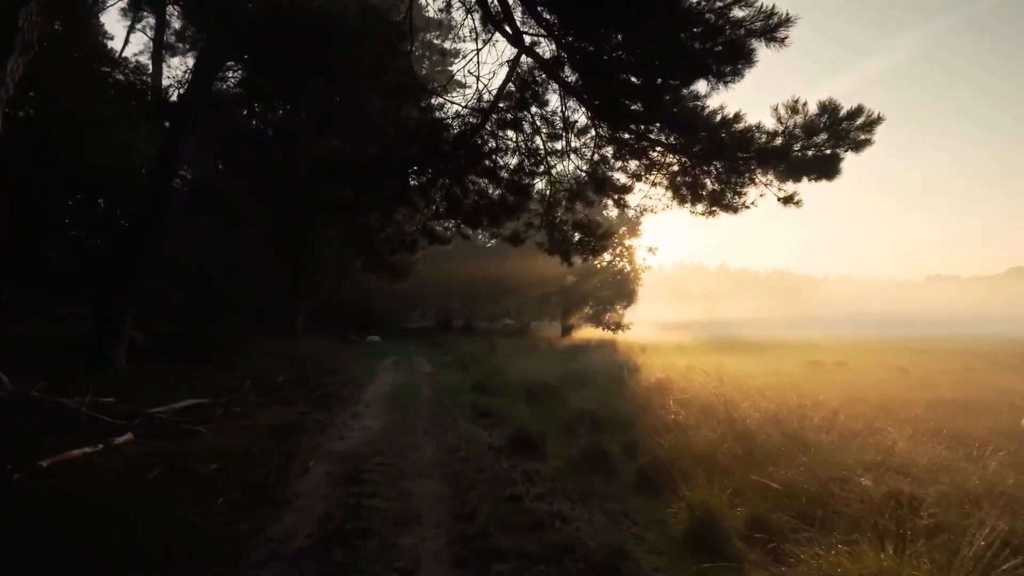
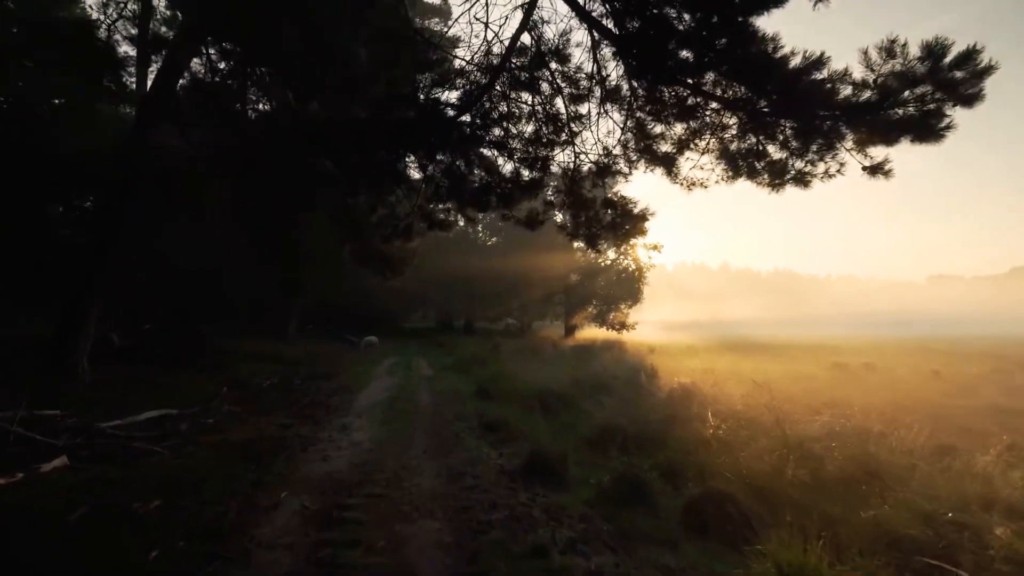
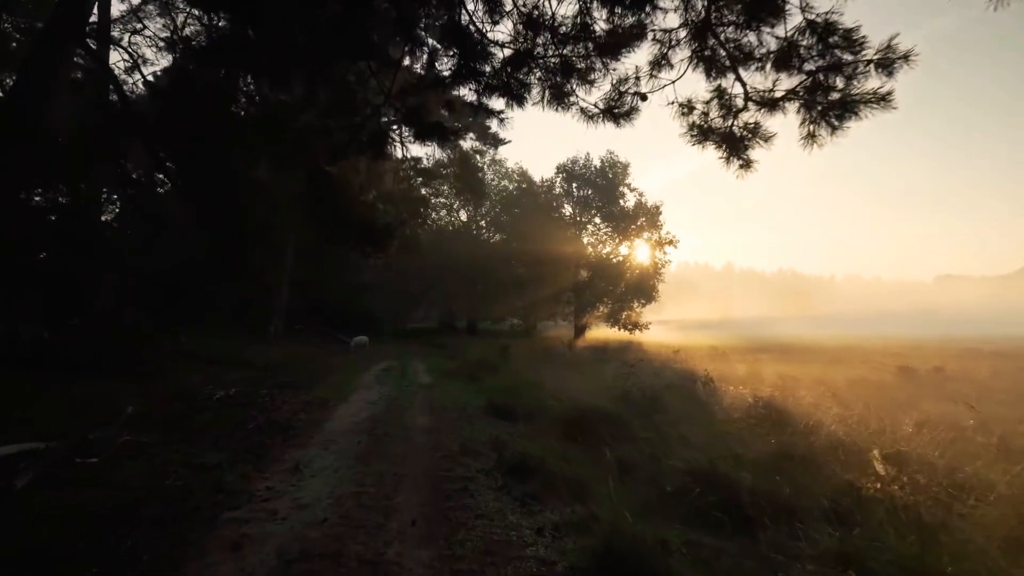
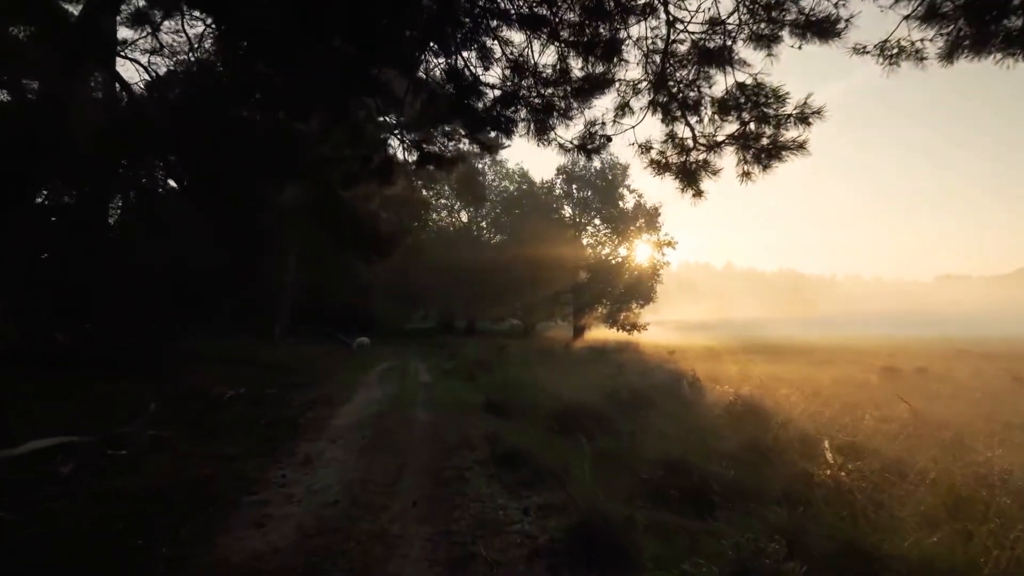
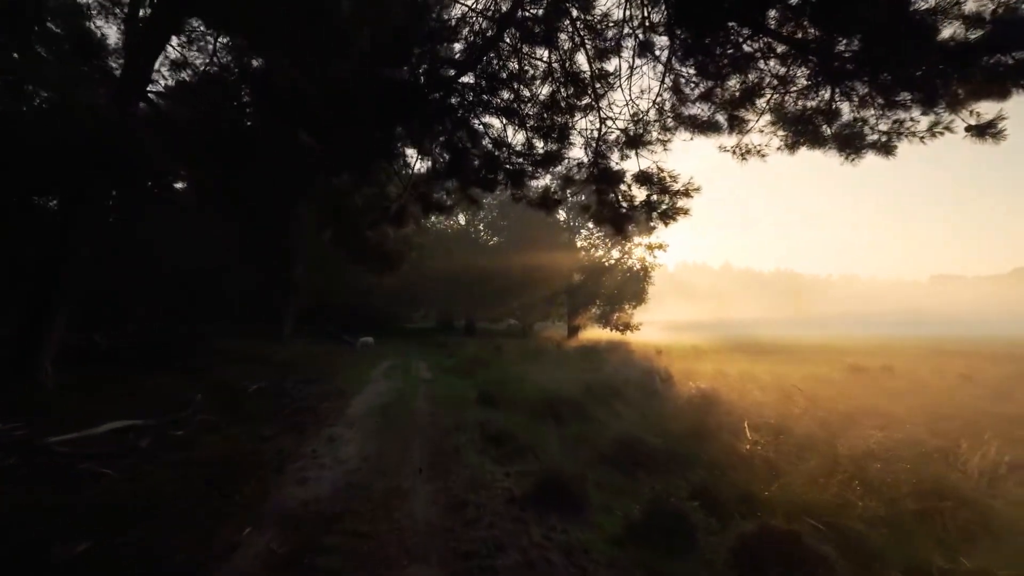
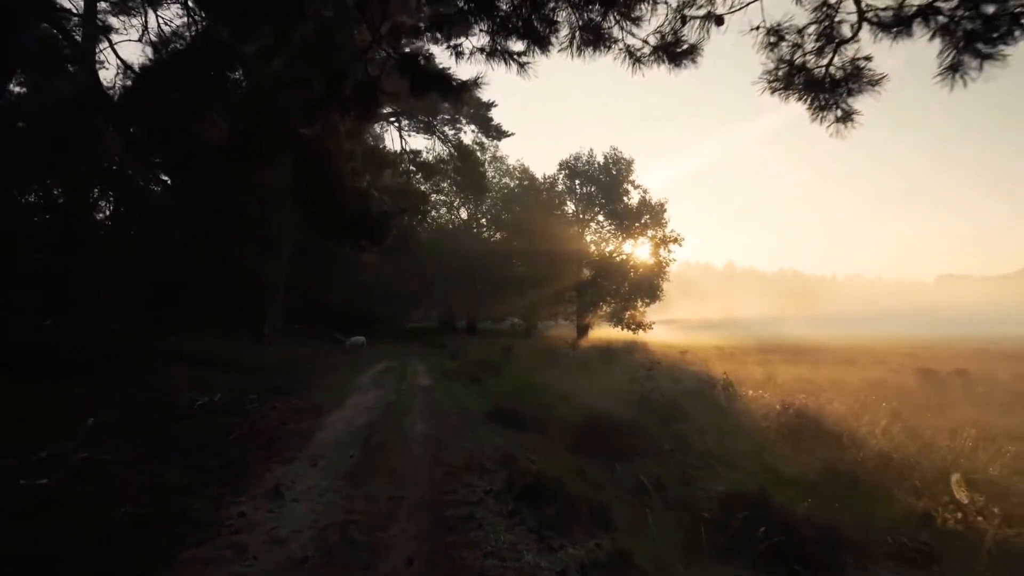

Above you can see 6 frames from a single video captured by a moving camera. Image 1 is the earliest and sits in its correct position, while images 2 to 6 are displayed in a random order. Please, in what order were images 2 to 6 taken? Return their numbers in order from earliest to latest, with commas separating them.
2, 5, 4, 3, 6
